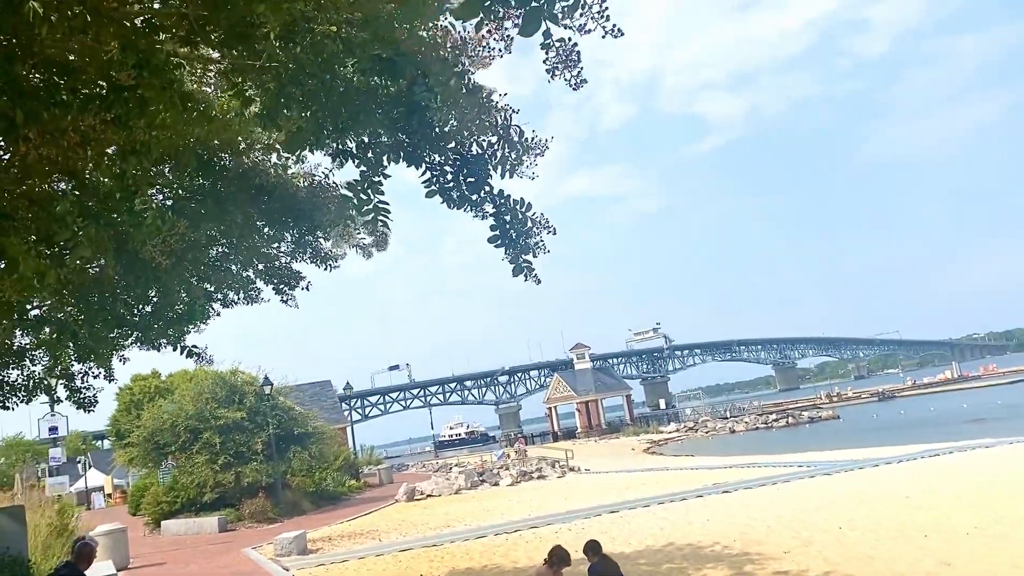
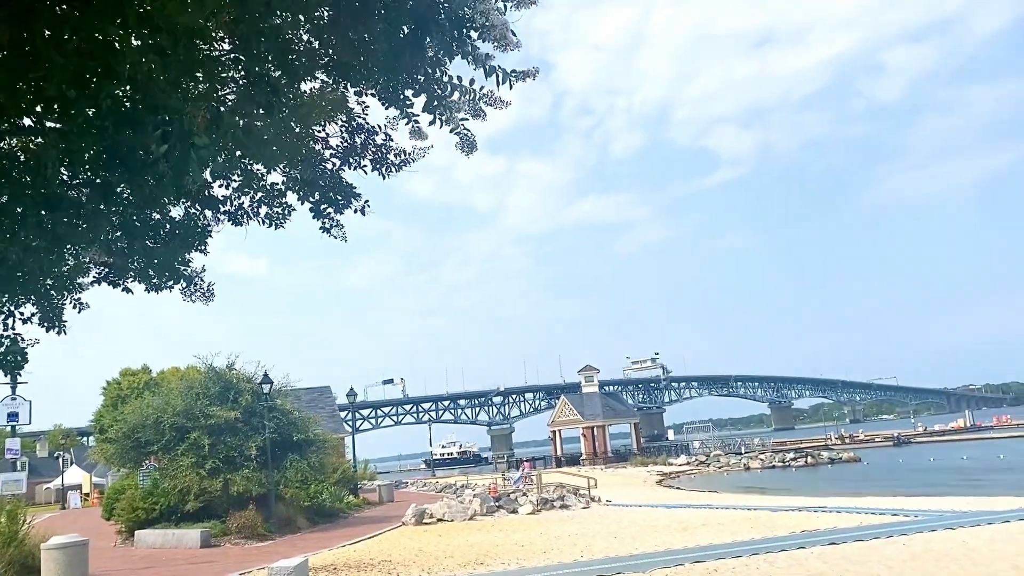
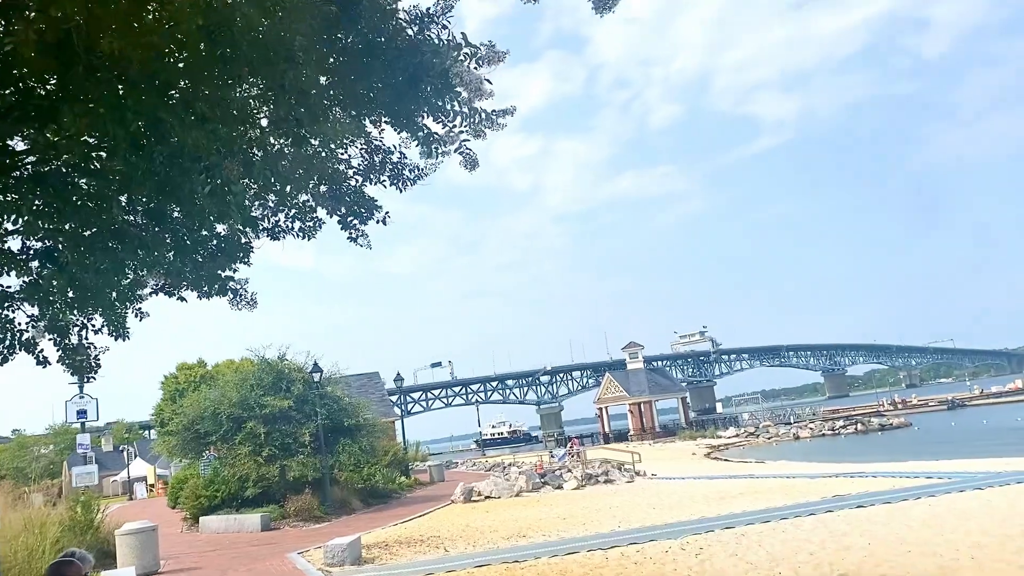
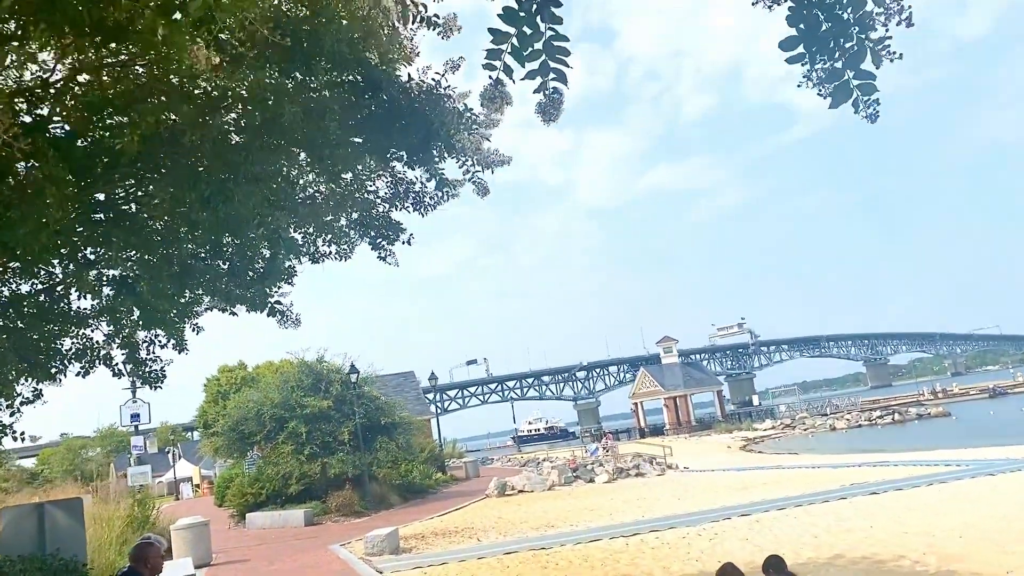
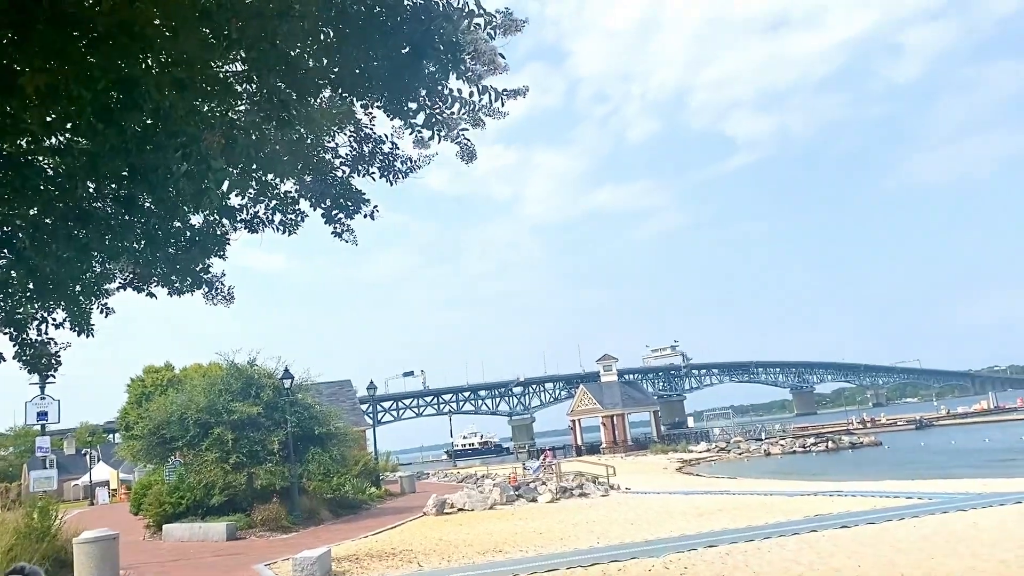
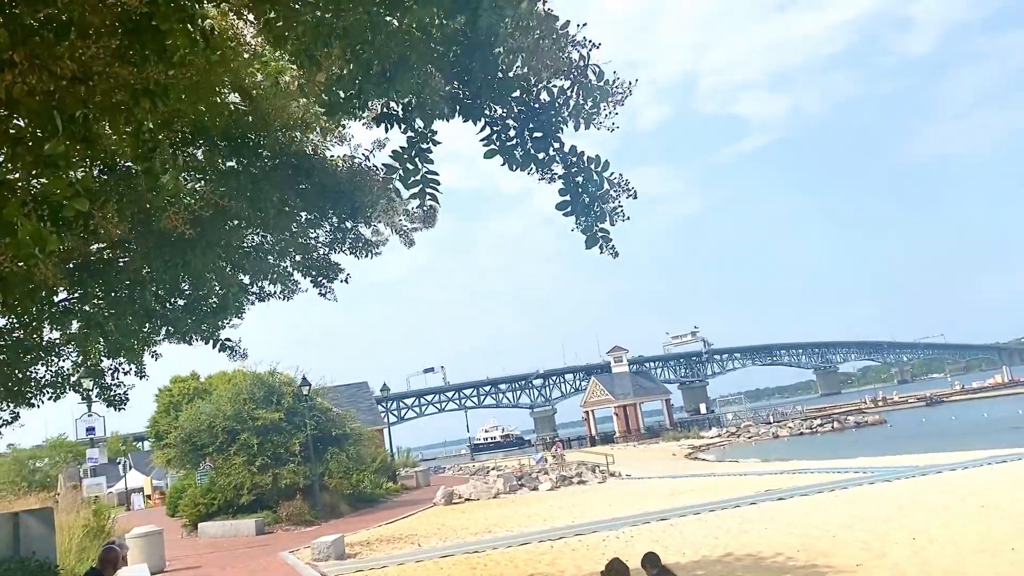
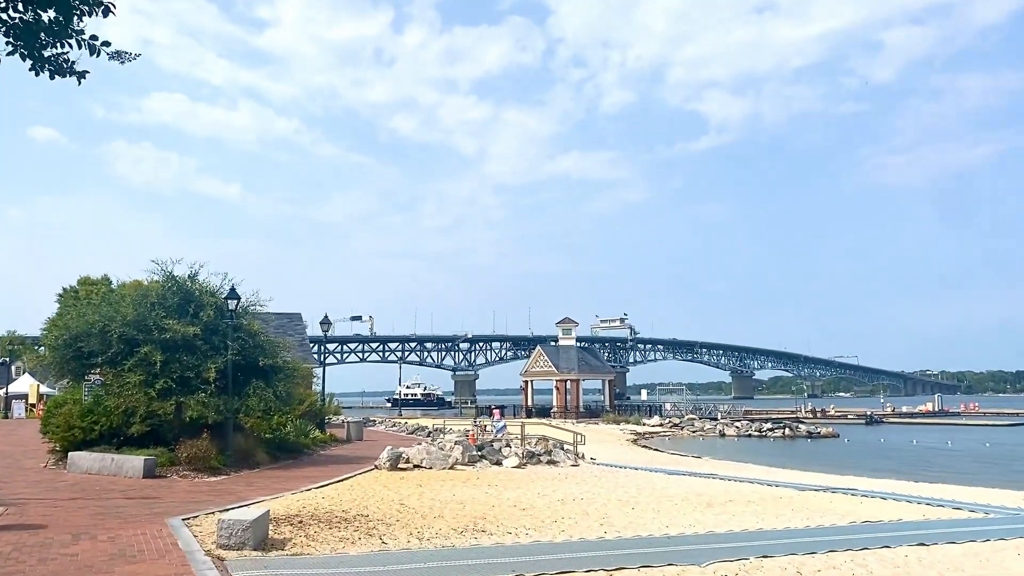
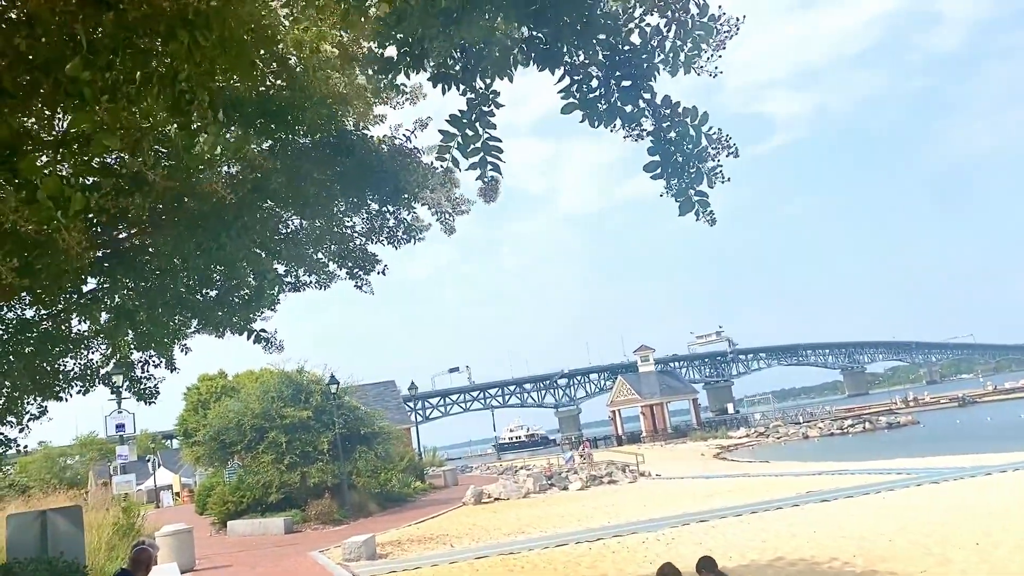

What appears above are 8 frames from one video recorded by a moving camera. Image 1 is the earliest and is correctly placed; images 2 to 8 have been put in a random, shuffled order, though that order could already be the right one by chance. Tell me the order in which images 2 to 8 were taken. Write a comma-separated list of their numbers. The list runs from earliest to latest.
6, 8, 4, 3, 5, 2, 7
